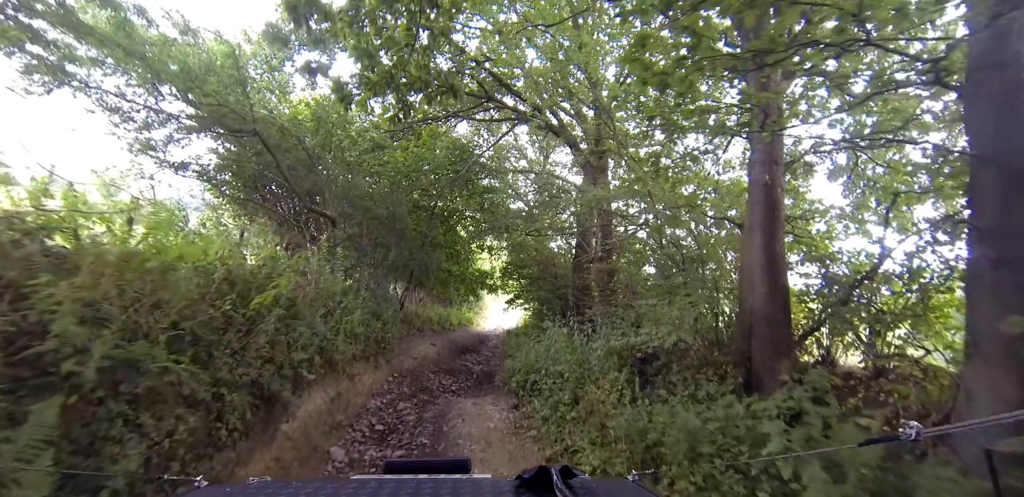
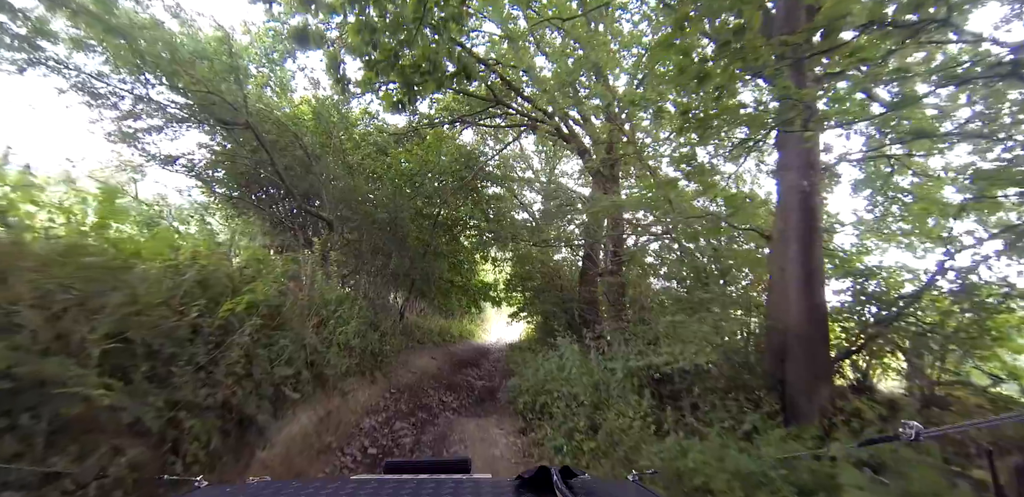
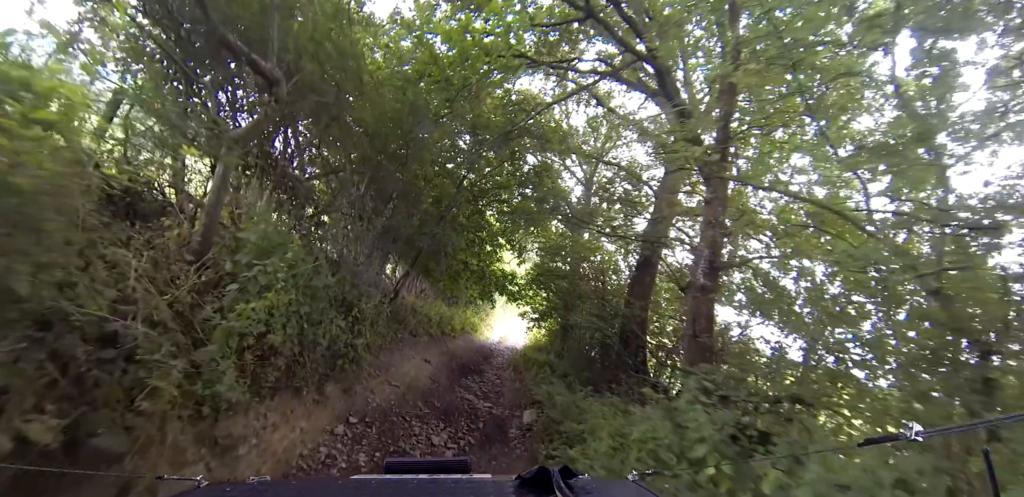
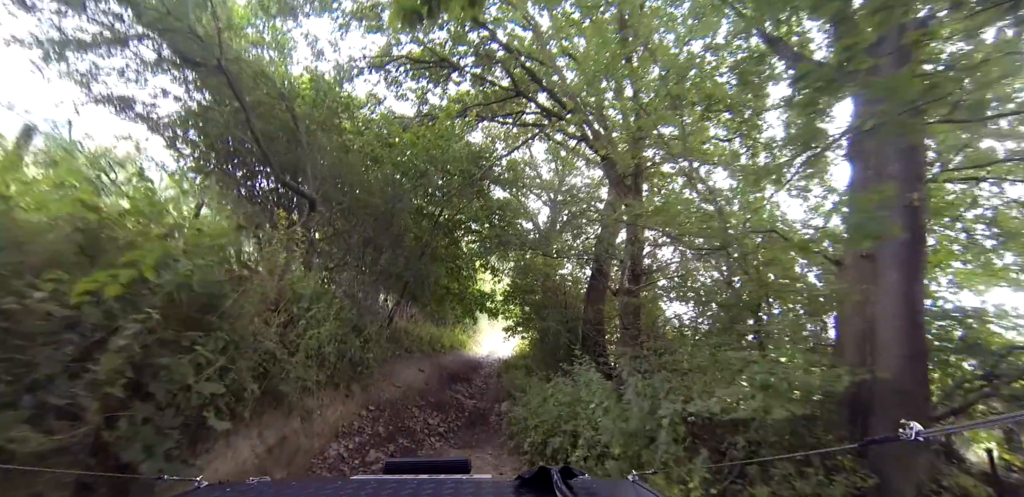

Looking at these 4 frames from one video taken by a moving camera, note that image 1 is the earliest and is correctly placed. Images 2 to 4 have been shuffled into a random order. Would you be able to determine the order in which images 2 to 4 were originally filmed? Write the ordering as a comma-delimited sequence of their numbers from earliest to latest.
2, 4, 3
